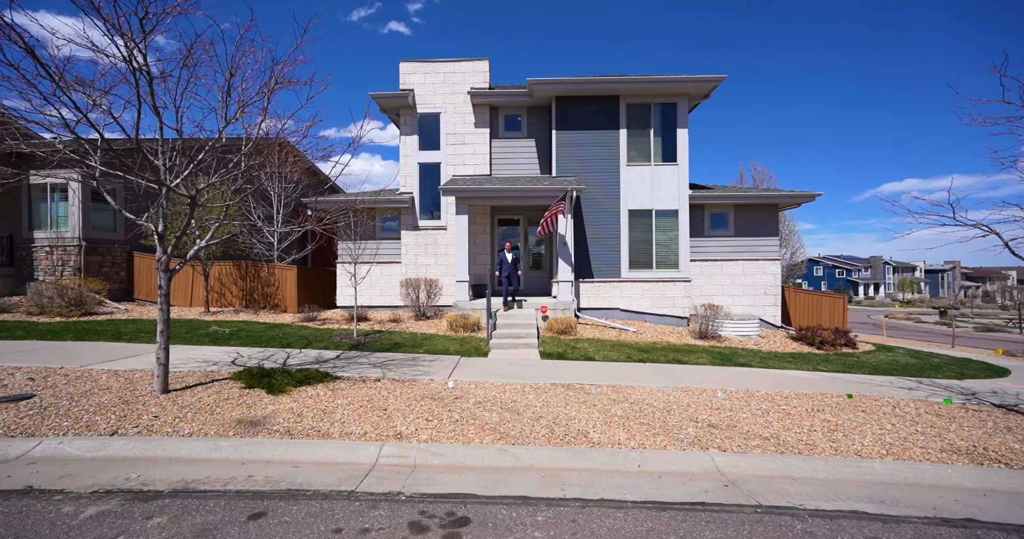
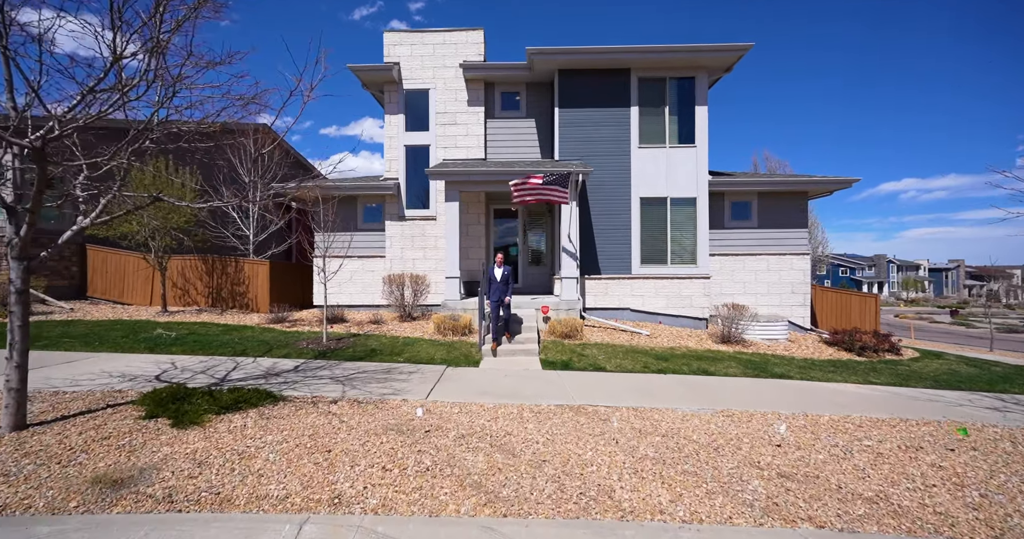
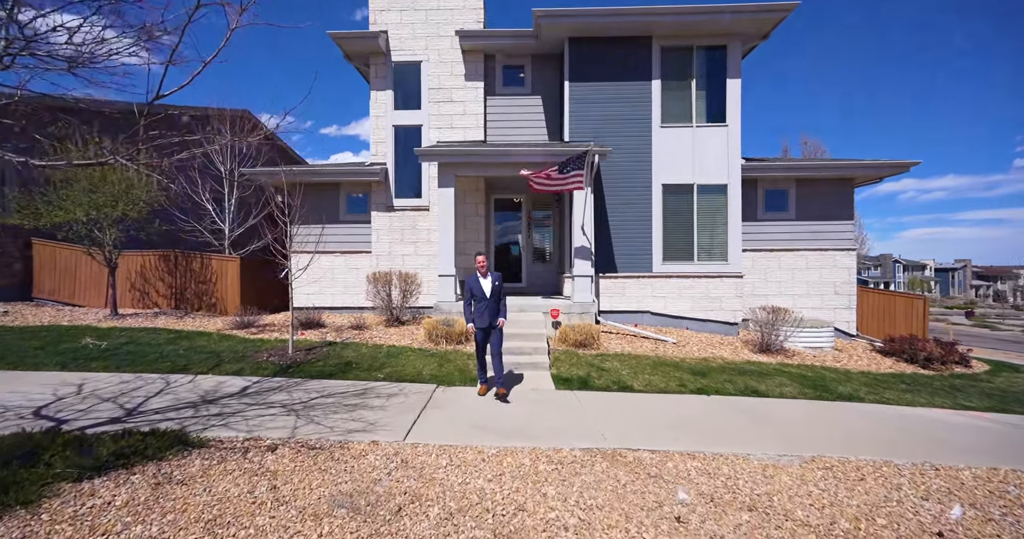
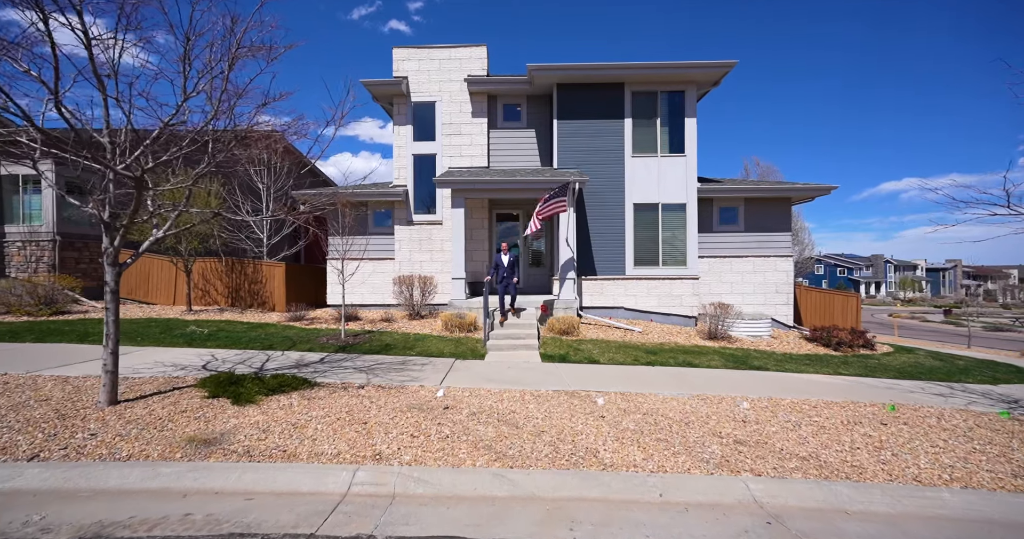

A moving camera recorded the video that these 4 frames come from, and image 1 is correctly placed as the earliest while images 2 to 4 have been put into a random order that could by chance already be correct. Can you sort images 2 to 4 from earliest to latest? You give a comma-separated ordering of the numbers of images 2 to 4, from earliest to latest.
4, 2, 3
